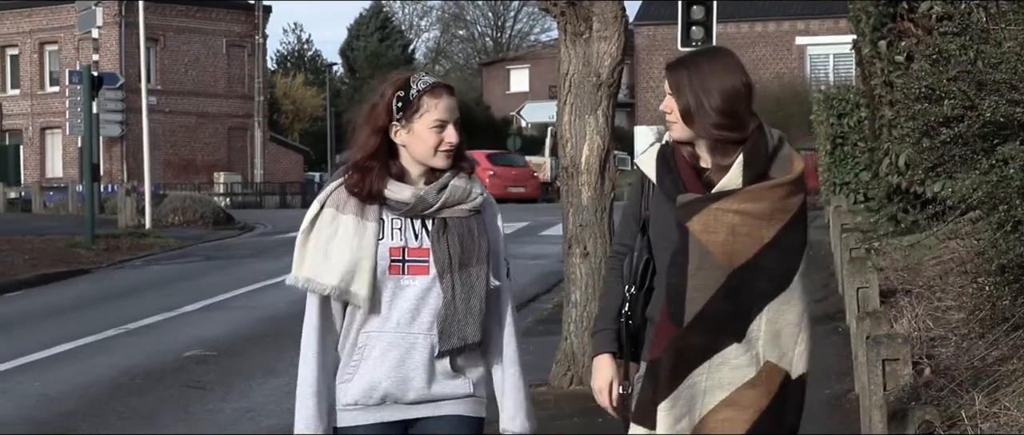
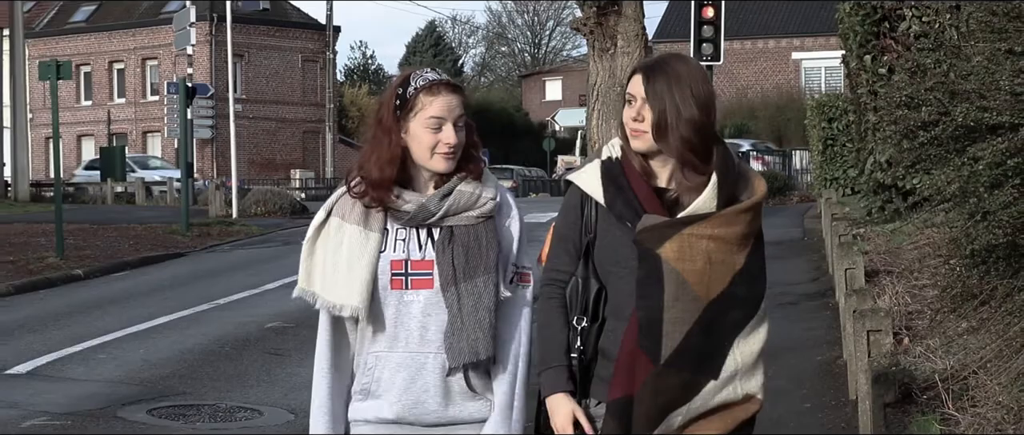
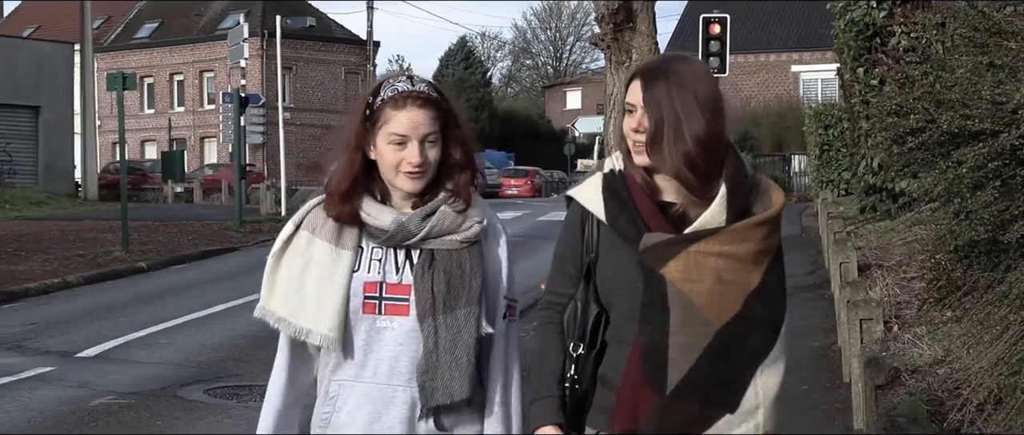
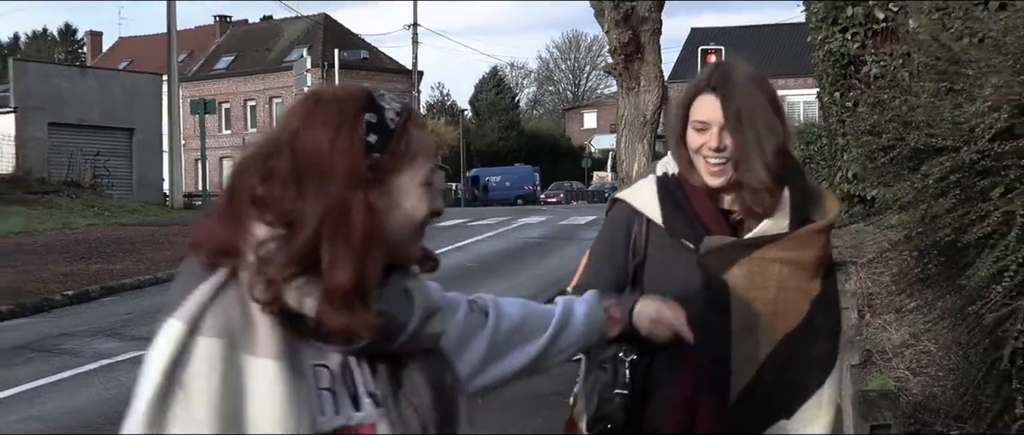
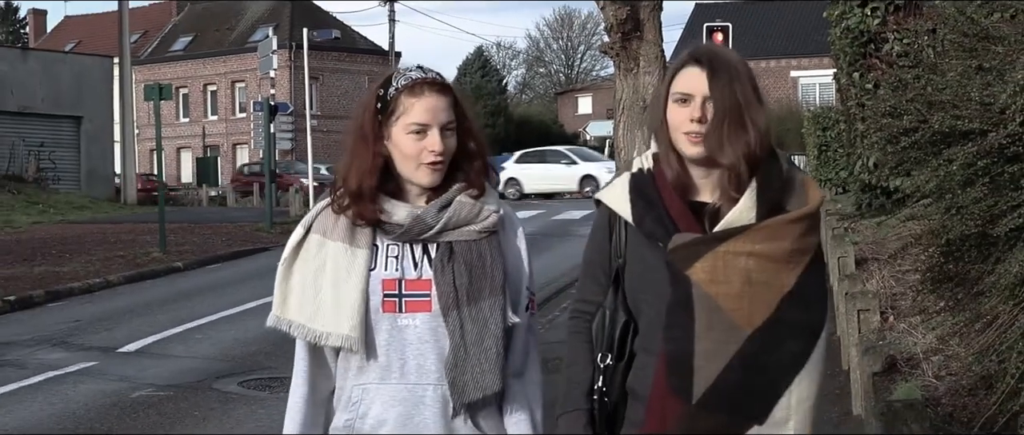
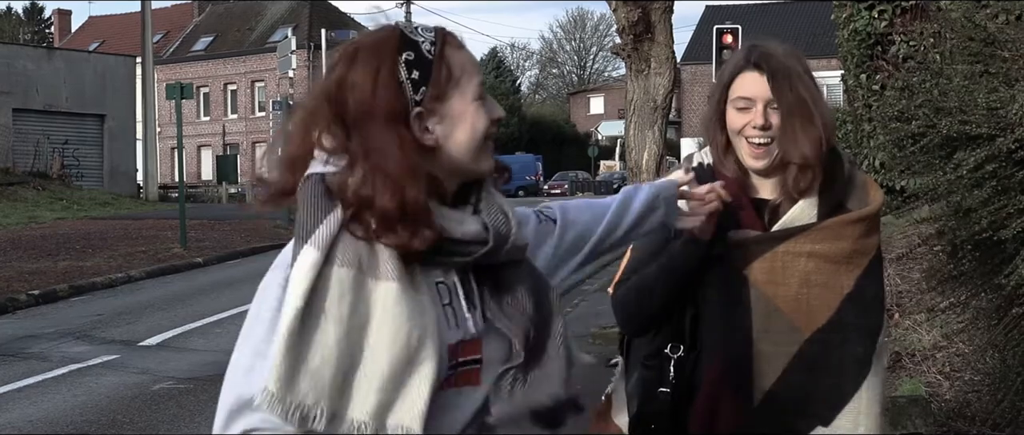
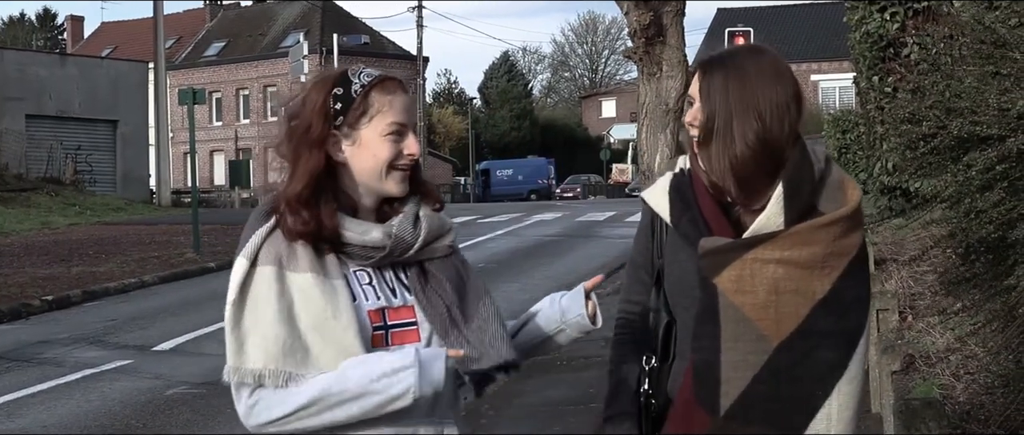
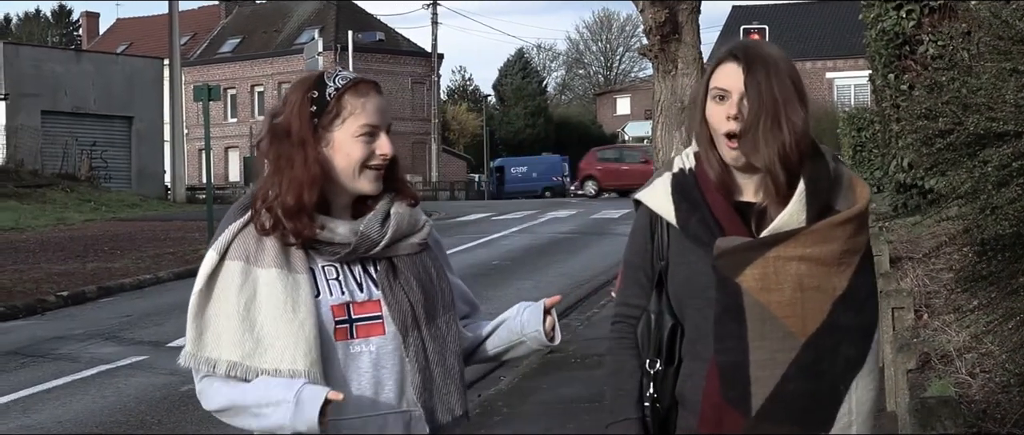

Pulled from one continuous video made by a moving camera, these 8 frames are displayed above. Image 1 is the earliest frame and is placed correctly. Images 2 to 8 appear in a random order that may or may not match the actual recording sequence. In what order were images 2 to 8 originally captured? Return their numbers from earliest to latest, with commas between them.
2, 3, 5, 8, 7, 6, 4
